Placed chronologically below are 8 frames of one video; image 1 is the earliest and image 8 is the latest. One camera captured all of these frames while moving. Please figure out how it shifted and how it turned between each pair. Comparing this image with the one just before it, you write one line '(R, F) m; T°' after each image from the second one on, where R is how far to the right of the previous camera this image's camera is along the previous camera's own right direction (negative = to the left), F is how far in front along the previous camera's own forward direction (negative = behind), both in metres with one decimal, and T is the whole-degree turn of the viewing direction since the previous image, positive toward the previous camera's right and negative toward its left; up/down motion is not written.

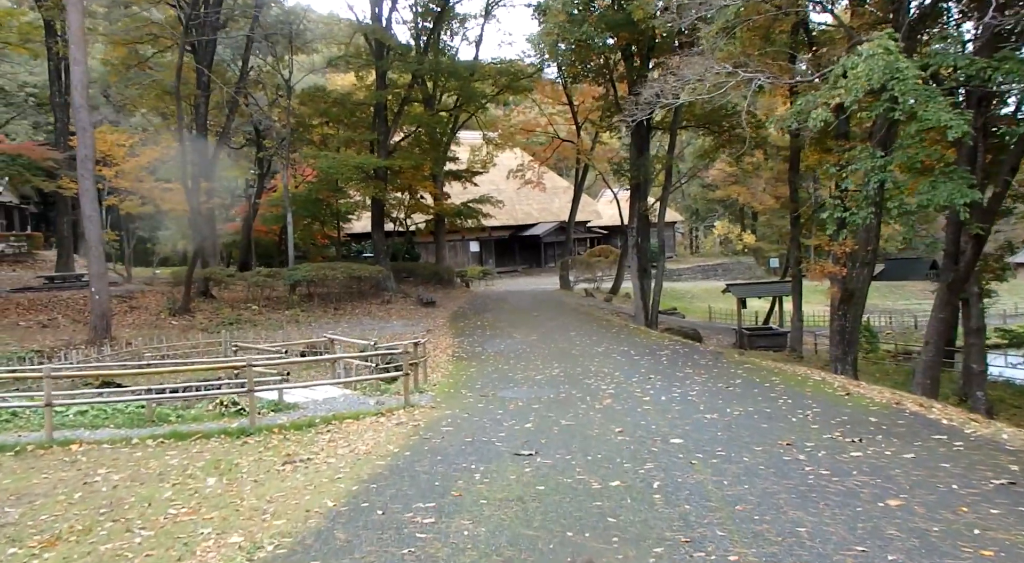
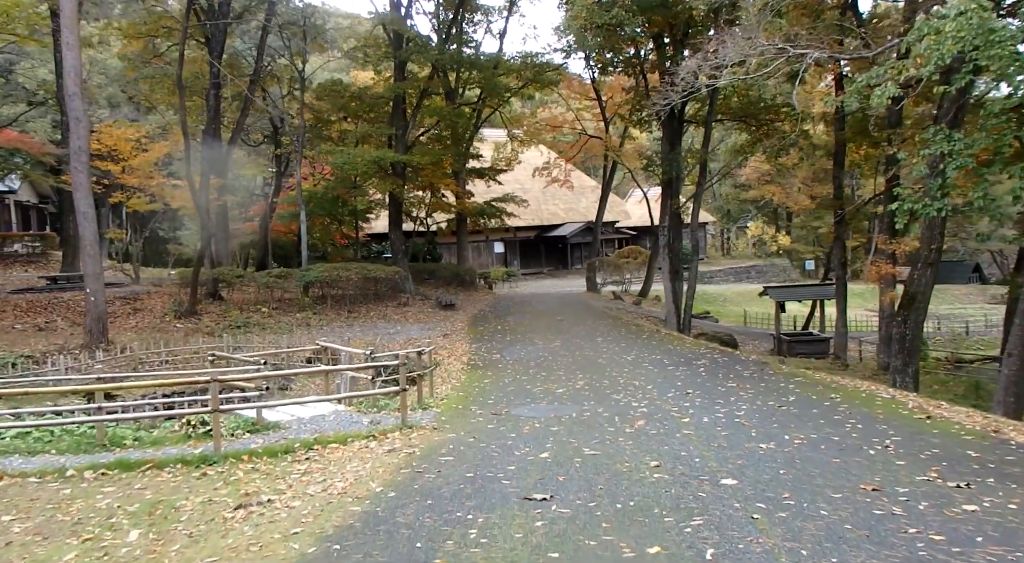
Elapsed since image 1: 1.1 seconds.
(+0.1, +1.0) m; -2°
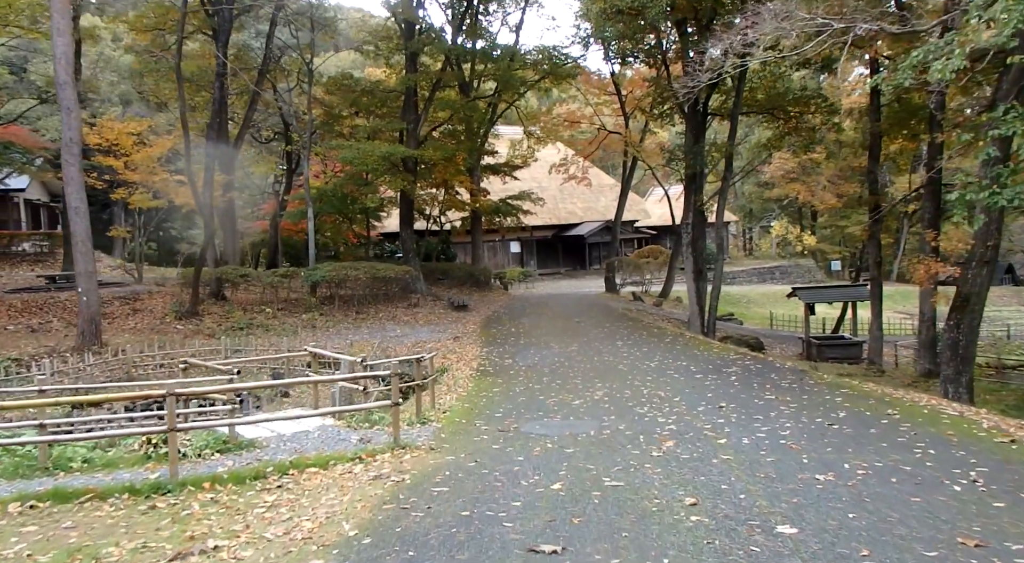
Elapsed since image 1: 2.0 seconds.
(+0.1, +0.8) m; -1°
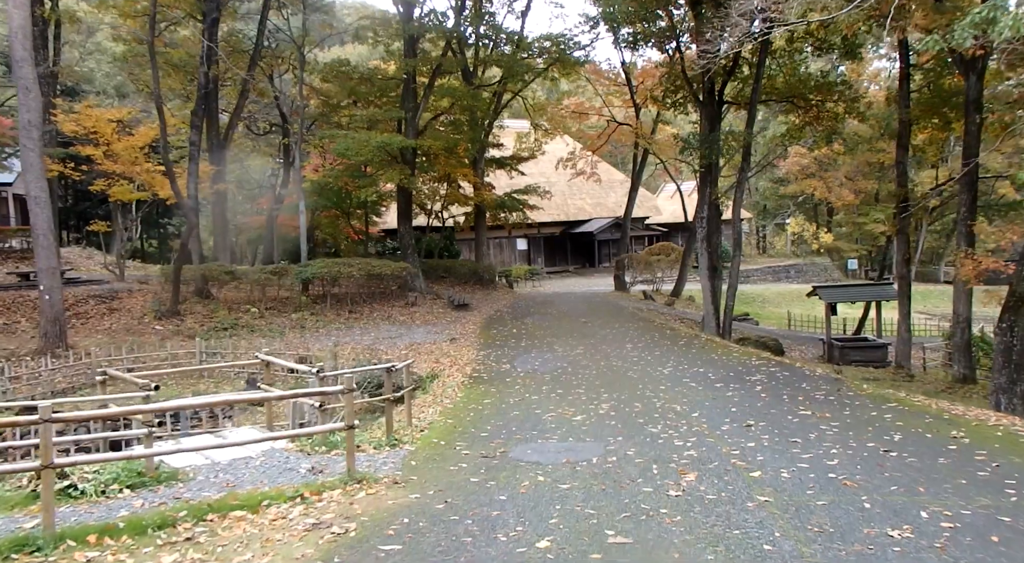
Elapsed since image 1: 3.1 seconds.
(+0.1, +1.0) m; -1°
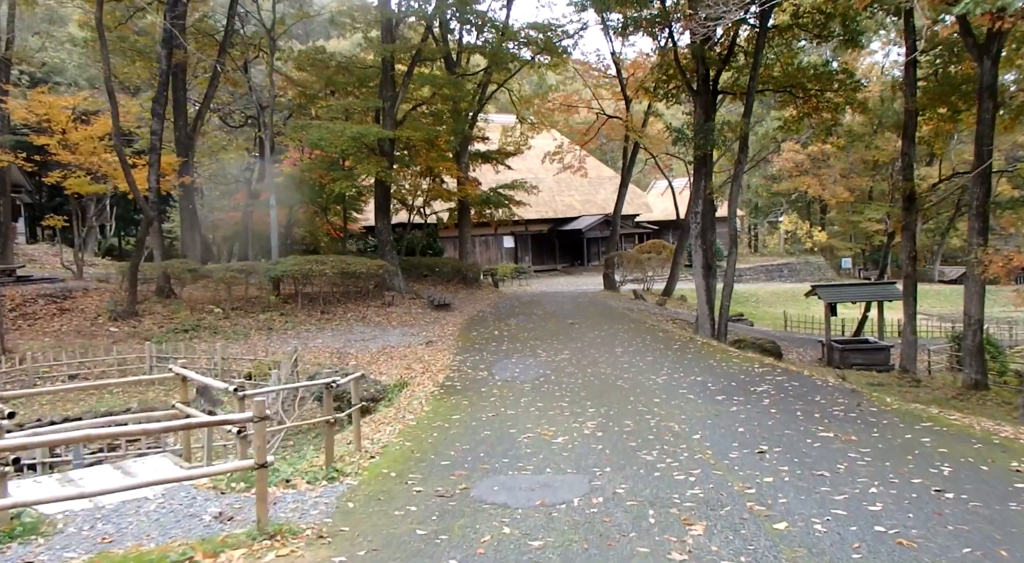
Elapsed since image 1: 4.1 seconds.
(+0.1, +0.9) m; +1°
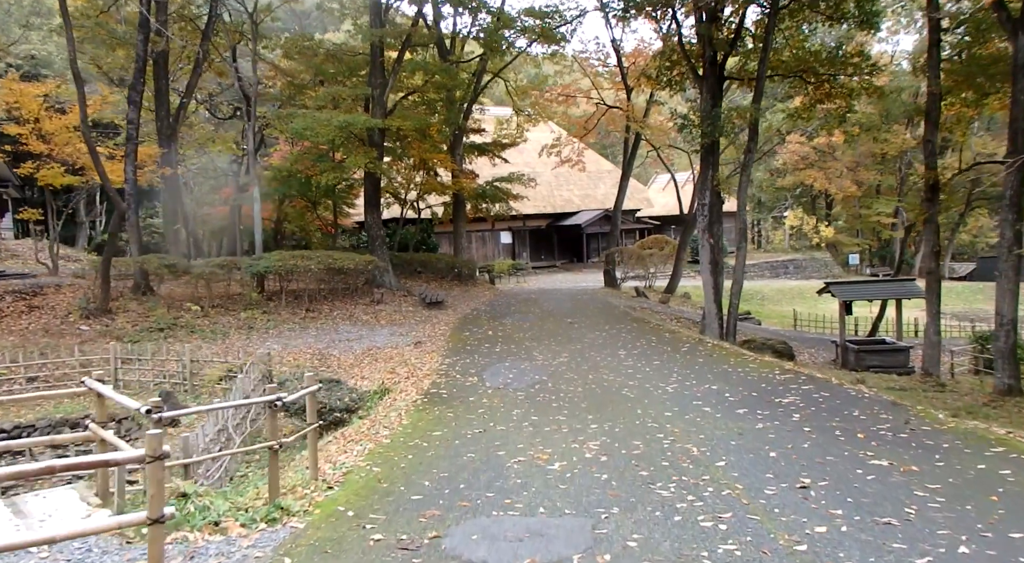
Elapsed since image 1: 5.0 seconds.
(+0.1, +0.8) m; 0°
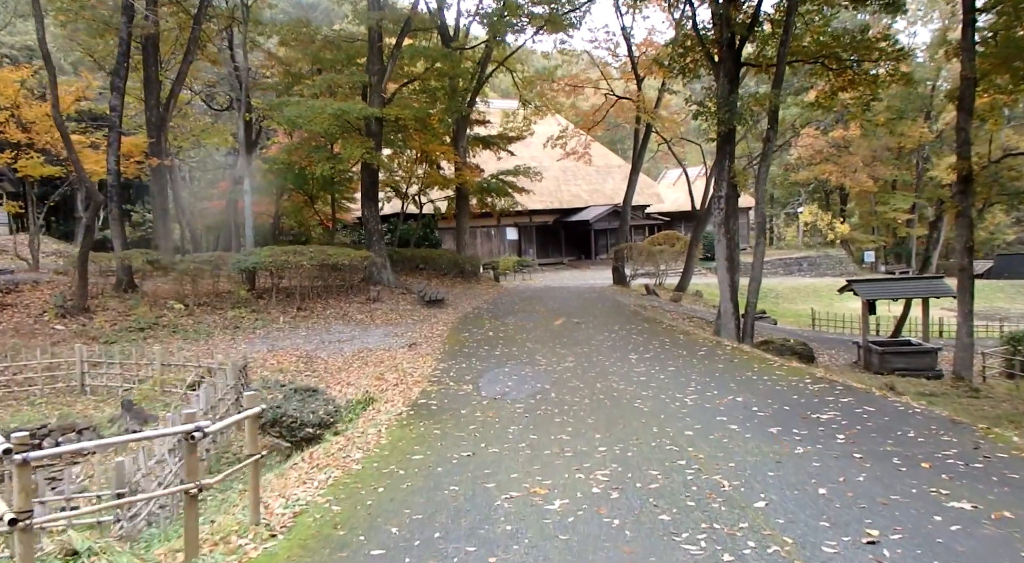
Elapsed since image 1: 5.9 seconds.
(+0.1, +0.8) m; -1°
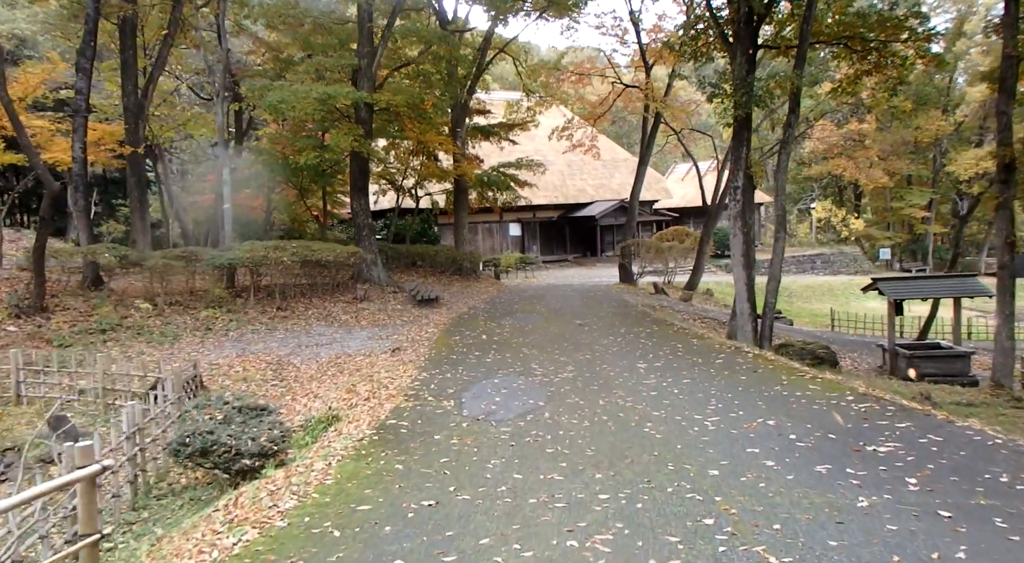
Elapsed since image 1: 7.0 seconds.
(+0.1, +1.0) m; 0°
